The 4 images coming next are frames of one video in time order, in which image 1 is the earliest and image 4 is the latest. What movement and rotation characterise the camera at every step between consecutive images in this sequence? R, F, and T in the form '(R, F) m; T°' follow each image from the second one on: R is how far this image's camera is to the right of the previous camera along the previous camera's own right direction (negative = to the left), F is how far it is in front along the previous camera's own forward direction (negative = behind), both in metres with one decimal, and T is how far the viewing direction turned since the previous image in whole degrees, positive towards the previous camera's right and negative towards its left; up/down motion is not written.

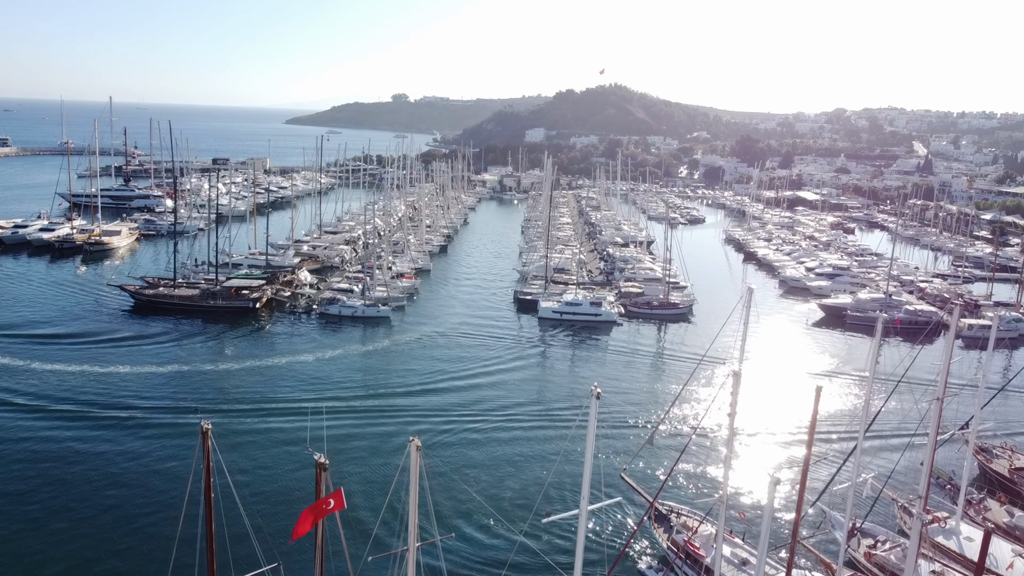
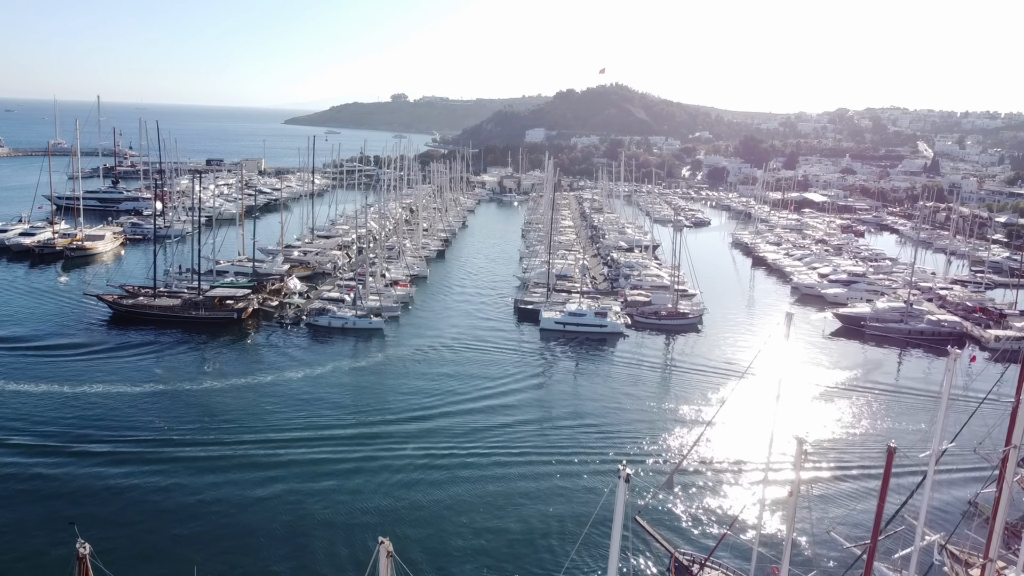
(0.0, +1.5) m; 0°
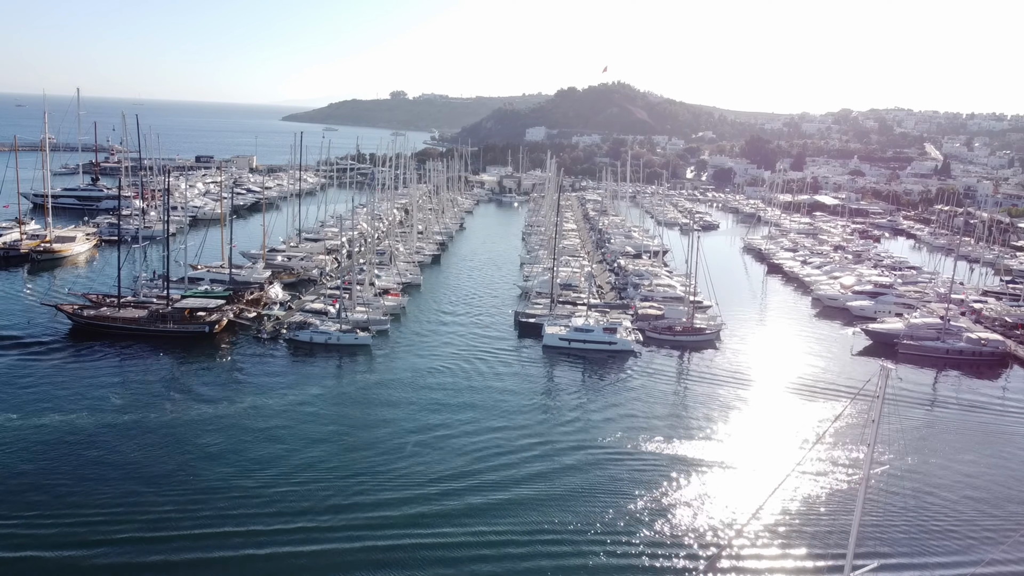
(-0.1, +2.3) m; 0°
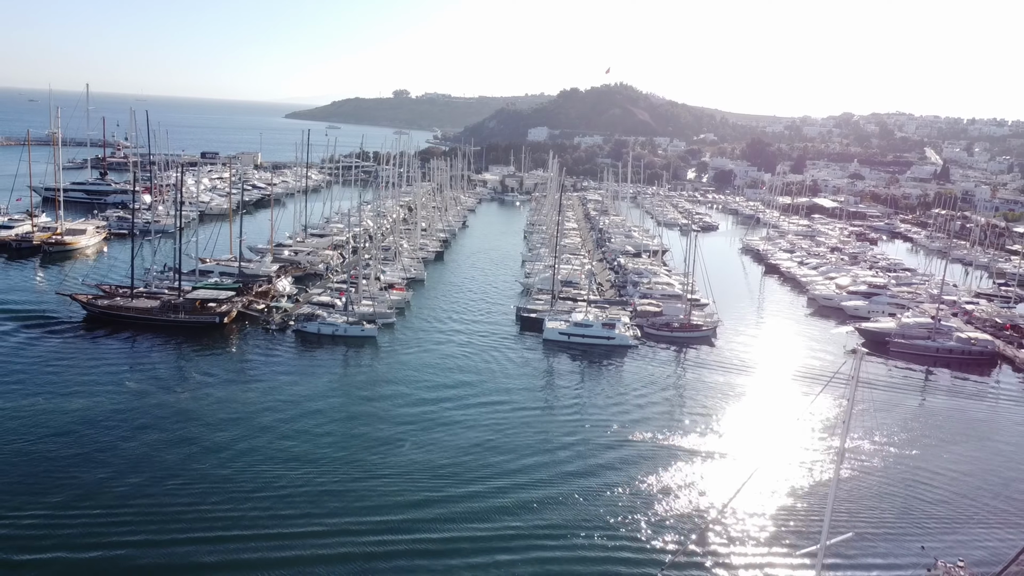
(-0.1, -0.6) m; 0°
